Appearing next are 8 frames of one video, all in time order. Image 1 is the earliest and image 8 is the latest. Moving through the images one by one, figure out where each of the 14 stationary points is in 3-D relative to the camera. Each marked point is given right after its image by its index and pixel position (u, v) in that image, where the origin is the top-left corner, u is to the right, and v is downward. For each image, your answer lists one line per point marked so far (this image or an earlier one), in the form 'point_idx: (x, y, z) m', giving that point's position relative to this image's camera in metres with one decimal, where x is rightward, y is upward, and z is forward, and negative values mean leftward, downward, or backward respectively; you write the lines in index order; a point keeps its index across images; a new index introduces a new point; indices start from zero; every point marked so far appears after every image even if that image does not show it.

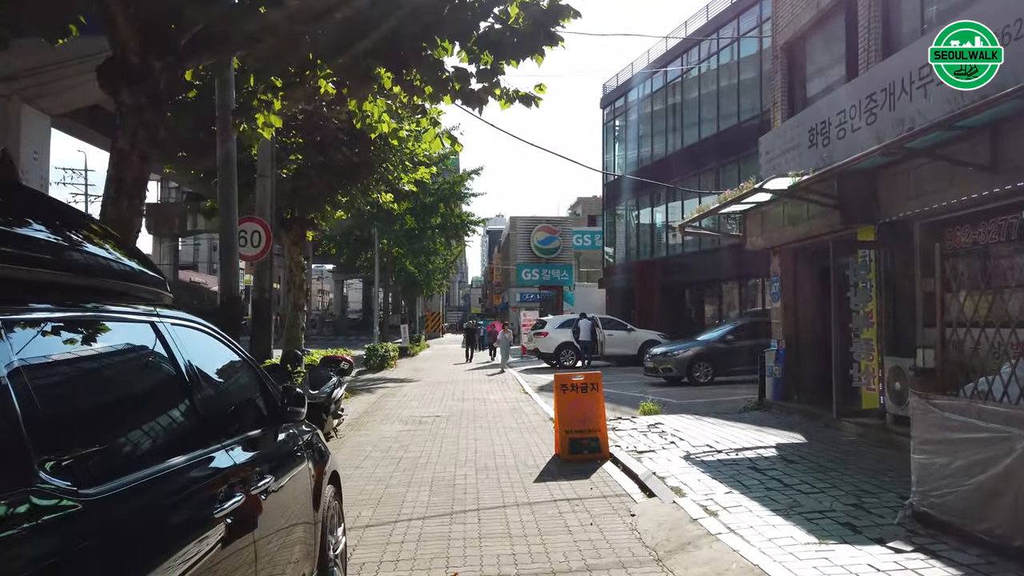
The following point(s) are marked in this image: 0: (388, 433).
0: (-2.1, -2.5, +12.3) m
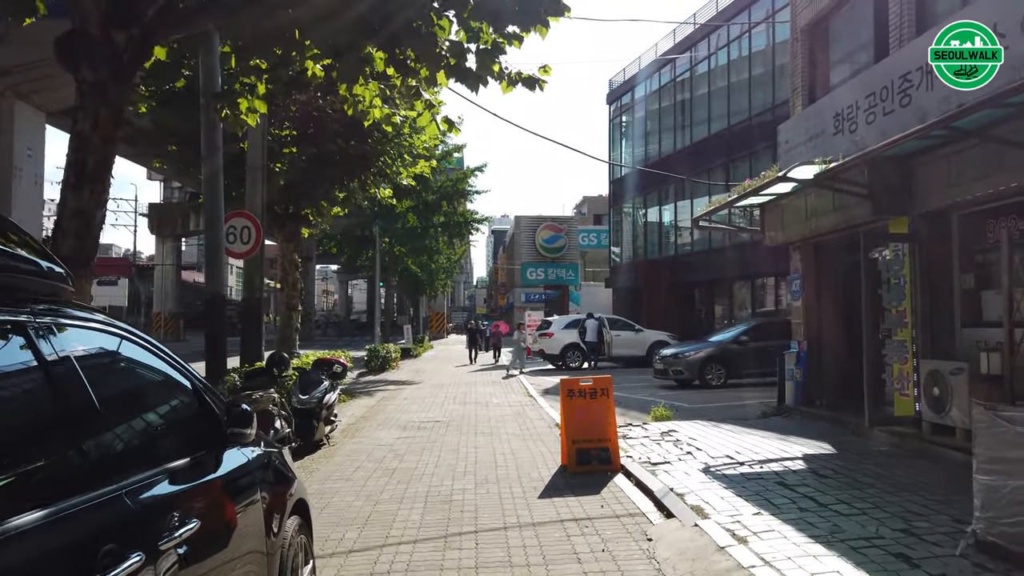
0: (-2.1, -2.4, +11.6) m
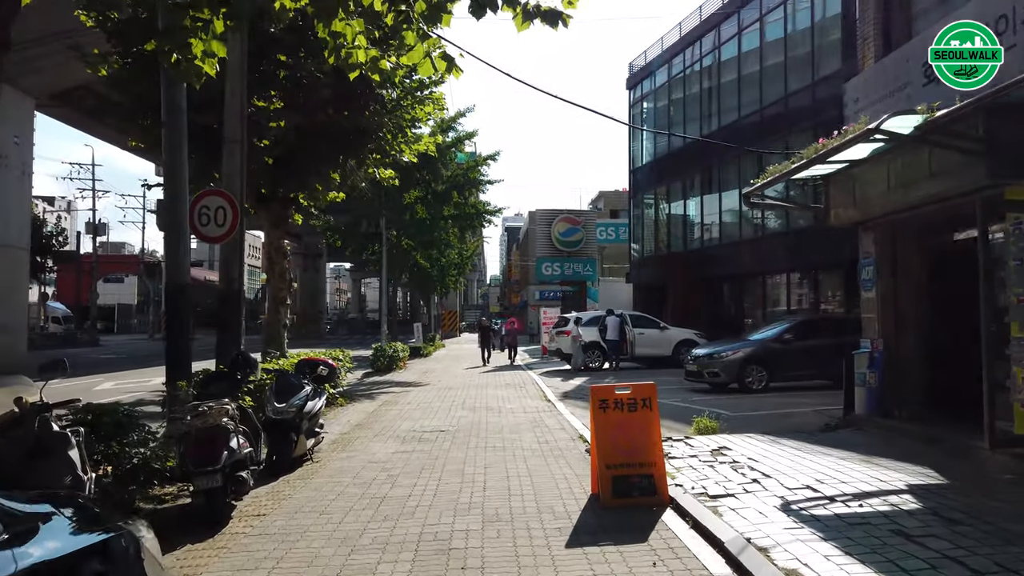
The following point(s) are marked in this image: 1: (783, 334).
0: (-1.8, -2.3, +9.9) m
1: (+5.8, -1.0, +15.6) m
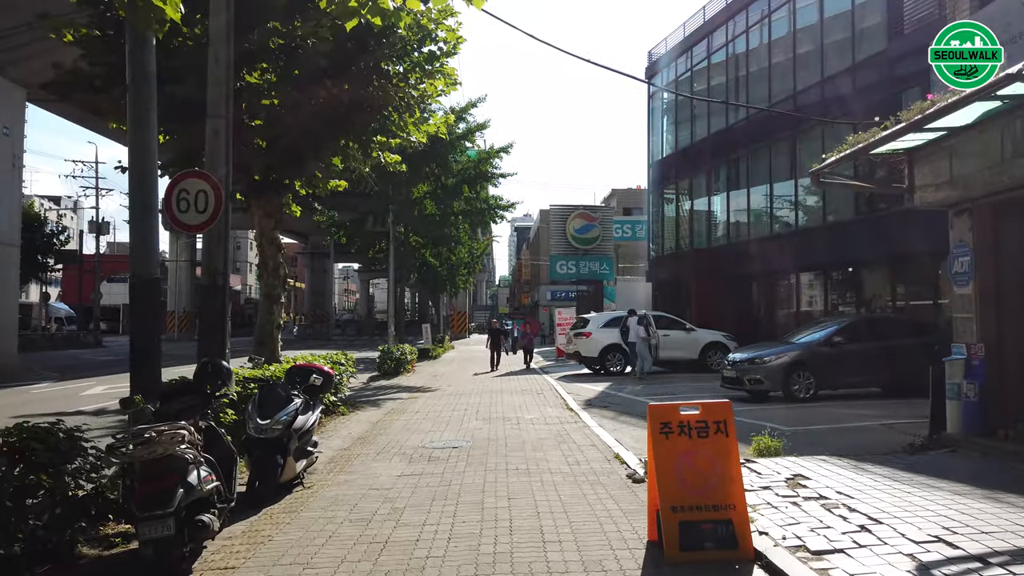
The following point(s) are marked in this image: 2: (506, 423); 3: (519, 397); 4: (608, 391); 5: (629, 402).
0: (-1.5, -2.2, +8.4) m
1: (+6.2, -0.9, +14.1) m
2: (-0.1, -2.4, +12.7) m
3: (+0.1, -2.5, +16.9) m
4: (+2.3, -2.4, +17.3) m
5: (+2.4, -2.4, +15.2) m
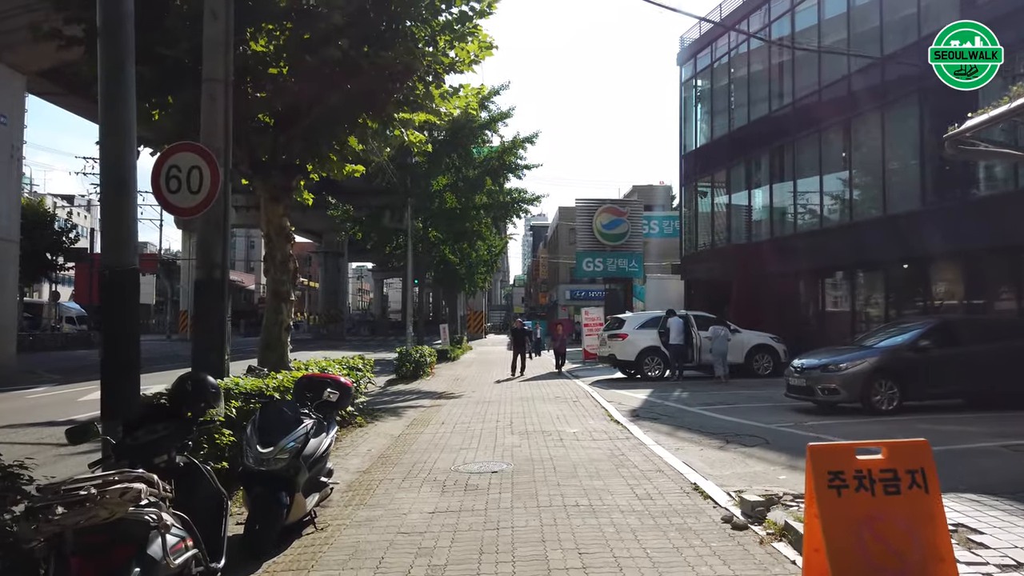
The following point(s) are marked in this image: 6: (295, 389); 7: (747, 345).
0: (-1.0, -2.2, +6.8) m
1: (+6.9, -0.9, +12.4) m
2: (+0.5, -2.3, +11.1) m
3: (+0.9, -2.5, +15.3) m
4: (+3.0, -2.4, +15.6) m
5: (+3.1, -2.3, +13.5) m
6: (-2.2, -1.0, +7.4) m
7: (+6.4, -1.6, +19.8) m
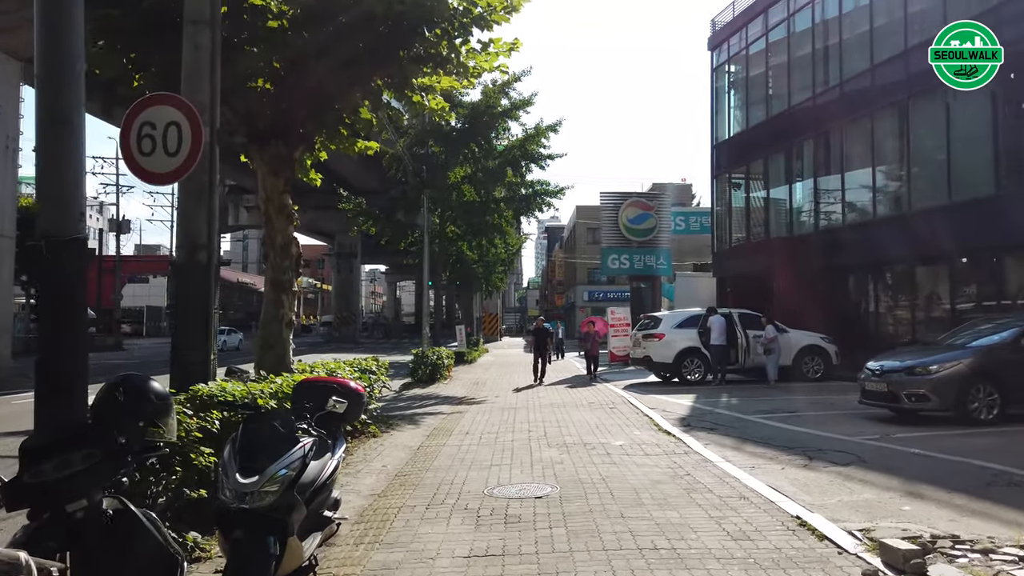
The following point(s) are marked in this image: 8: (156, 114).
0: (-0.5, -2.0, +5.2) m
1: (+7.4, -0.7, +10.6) m
2: (+1.0, -2.2, +9.5) m
3: (+1.4, -2.3, +13.6) m
4: (+3.6, -2.3, +14.0) m
5: (+3.7, -2.2, +11.9) m
6: (-1.8, -0.9, +5.8) m
7: (+7.0, -1.5, +18.1) m
8: (-3.3, +1.6, +6.7) m
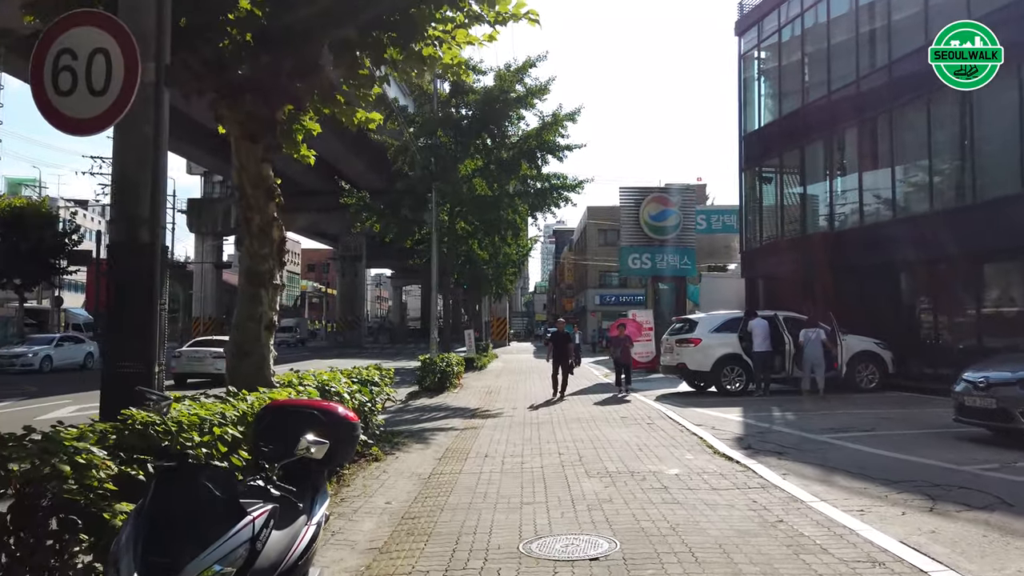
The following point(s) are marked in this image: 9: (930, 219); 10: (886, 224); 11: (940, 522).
0: (-0.2, -1.9, +3.4) m
1: (+7.8, -0.7, +8.7) m
2: (+1.4, -2.1, +7.6) m
3: (+1.8, -2.3, +11.8) m
4: (+4.0, -2.2, +12.1) m
5: (+4.1, -2.1, +10.0) m
6: (-1.4, -0.8, +4.0) m
7: (+7.5, -1.4, +16.2) m
8: (-2.9, +1.7, +4.9) m
9: (+10.5, +1.8, +18.5) m
10: (+10.2, +1.8, +20.0) m
11: (+3.5, -1.9, +6.0) m
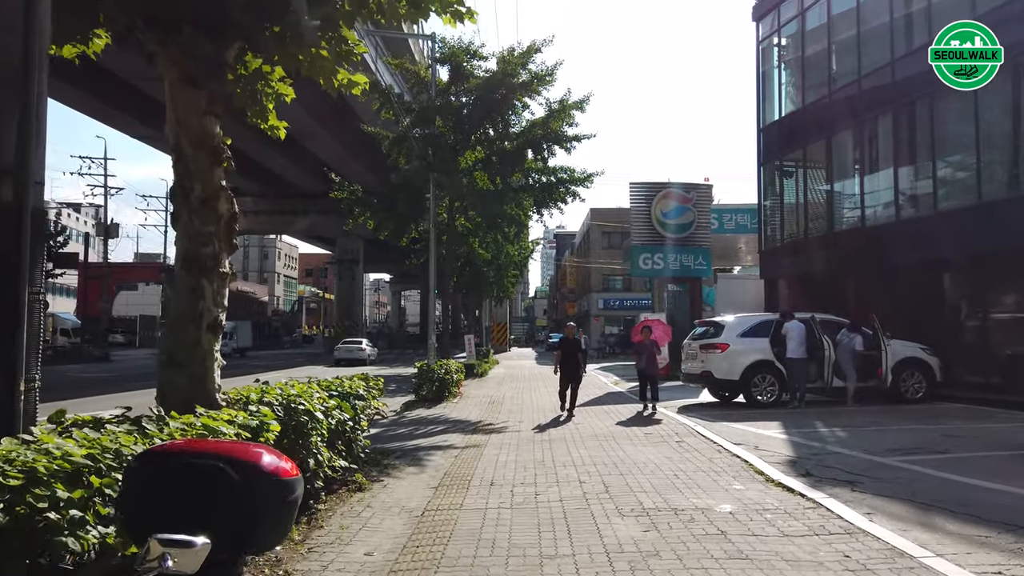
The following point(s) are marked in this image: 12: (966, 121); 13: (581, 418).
0: (-0.1, -1.8, +1.7) m
1: (+7.9, -0.6, +7.1) m
2: (+1.5, -2.0, +6.0) m
3: (+2.0, -2.3, +10.1) m
4: (+4.1, -2.2, +10.4) m
5: (+4.2, -2.1, +8.3) m
6: (-1.3, -0.7, +2.3) m
7: (+7.6, -1.4, +14.5) m
8: (-2.8, +1.8, +3.3) m
9: (+10.6, +1.8, +16.8) m
10: (+10.3, +1.8, +18.4) m
11: (+3.6, -1.8, +4.3) m
12: (+10.7, +4.1, +17.3) m
13: (+1.3, -2.4, +14.2) m
